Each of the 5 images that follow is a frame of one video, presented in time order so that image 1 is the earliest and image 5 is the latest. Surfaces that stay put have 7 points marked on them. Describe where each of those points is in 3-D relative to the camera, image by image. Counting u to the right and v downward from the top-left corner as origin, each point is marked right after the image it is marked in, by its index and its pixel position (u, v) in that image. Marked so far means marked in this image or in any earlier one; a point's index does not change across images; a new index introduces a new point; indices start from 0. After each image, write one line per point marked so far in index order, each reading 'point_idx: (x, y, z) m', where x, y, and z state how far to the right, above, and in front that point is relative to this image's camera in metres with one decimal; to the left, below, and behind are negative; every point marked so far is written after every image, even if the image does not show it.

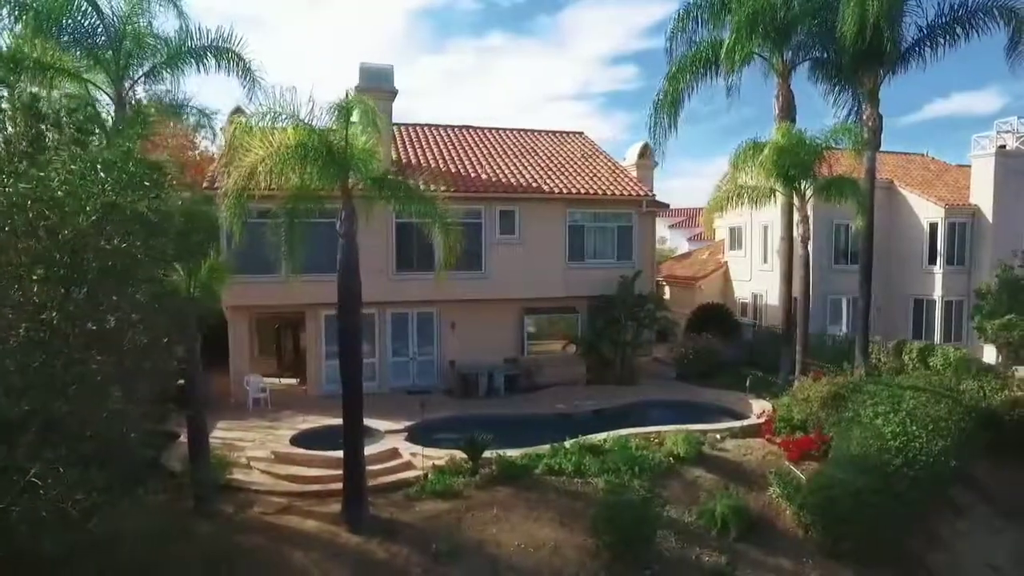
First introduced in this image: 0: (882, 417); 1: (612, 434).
0: (+8.1, -2.8, +16.9) m
1: (+2.2, -3.2, +16.8) m
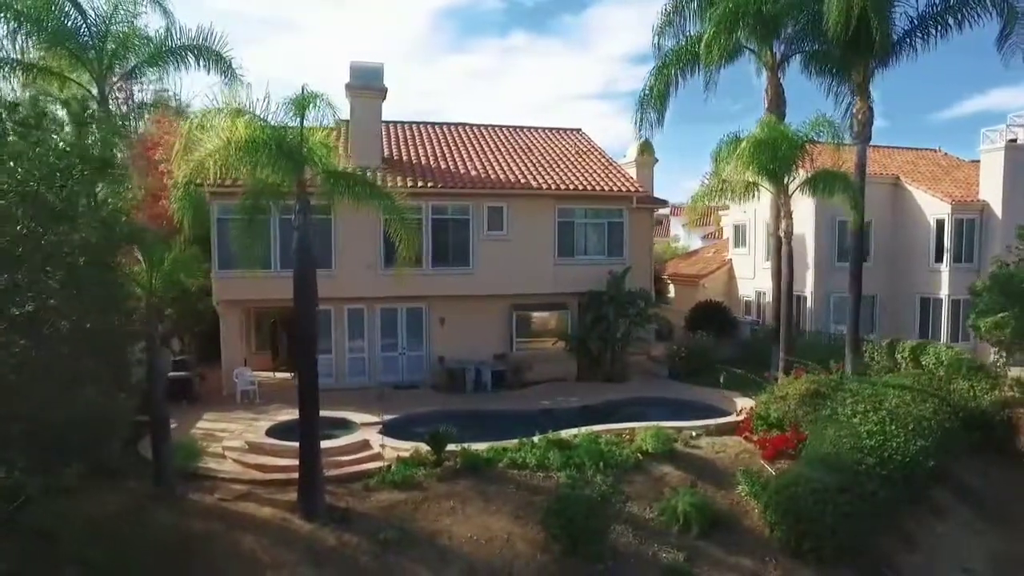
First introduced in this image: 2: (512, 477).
0: (+7.4, -2.7, +16.6) m
1: (+1.5, -3.1, +16.8) m
2: (0.0, -3.6, +14.8) m
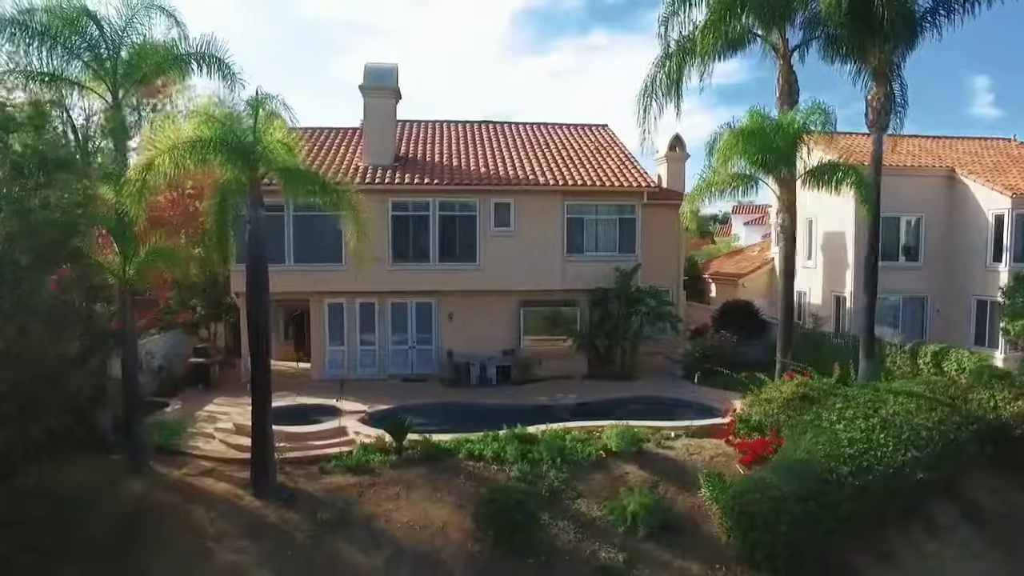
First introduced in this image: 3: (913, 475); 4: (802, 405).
0: (+6.7, -2.7, +15.7) m
1: (+0.9, -3.0, +16.8) m
2: (-0.9, -3.5, +15.0) m
3: (+7.8, -3.6, +15.1) m
4: (+6.2, -2.5, +16.5) m
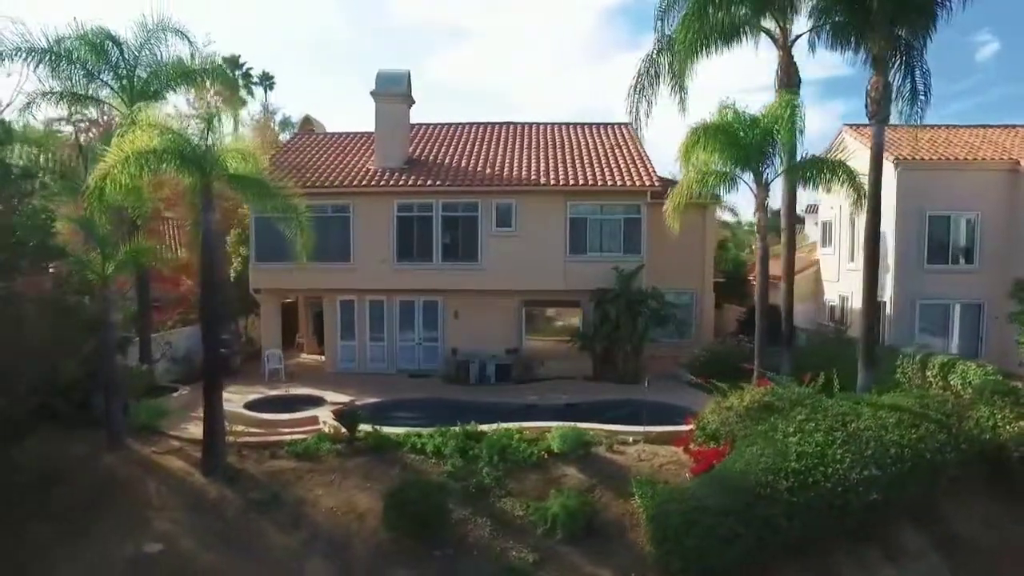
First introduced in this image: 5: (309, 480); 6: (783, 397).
0: (+5.5, -2.8, +14.8) m
1: (-0.1, -3.0, +16.9) m
2: (-2.2, -3.5, +15.5) m
3: (+6.4, -3.7, +14.0) m
4: (+5.1, -2.5, +15.7) m
5: (-3.9, -3.7, +15.0) m
6: (+5.6, -2.2, +16.1) m
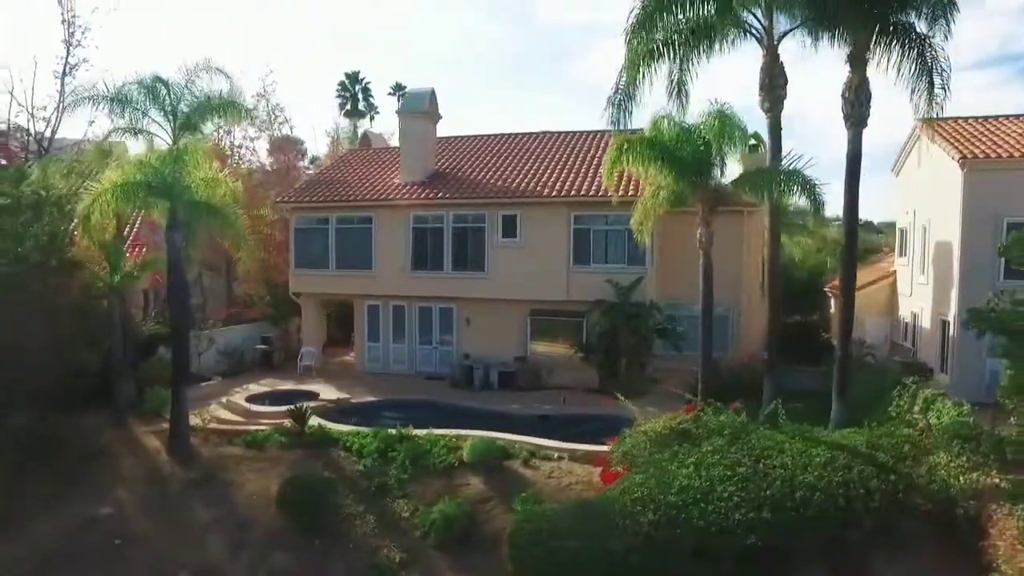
0: (+3.2, -3.1, +13.8) m
1: (-1.5, -3.2, +17.3) m
2: (-3.9, -3.7, +16.6) m
3: (+3.9, -4.1, +12.7) m
4: (+3.1, -2.9, +14.7) m
5: (-5.7, -3.9, +16.7) m
6: (+3.7, -2.6, +14.9) m
